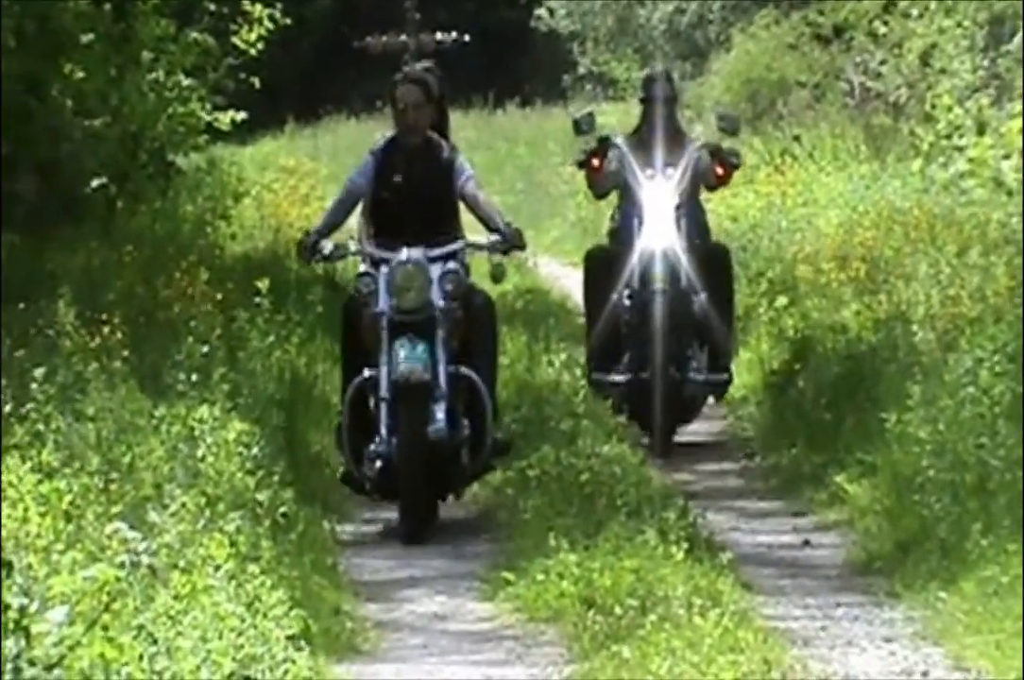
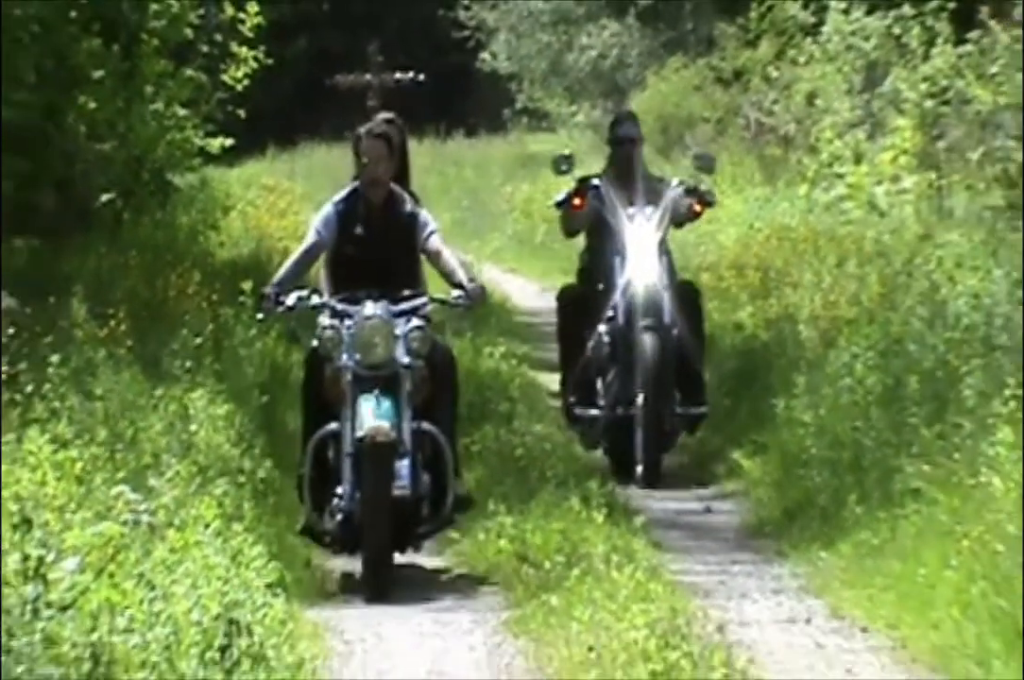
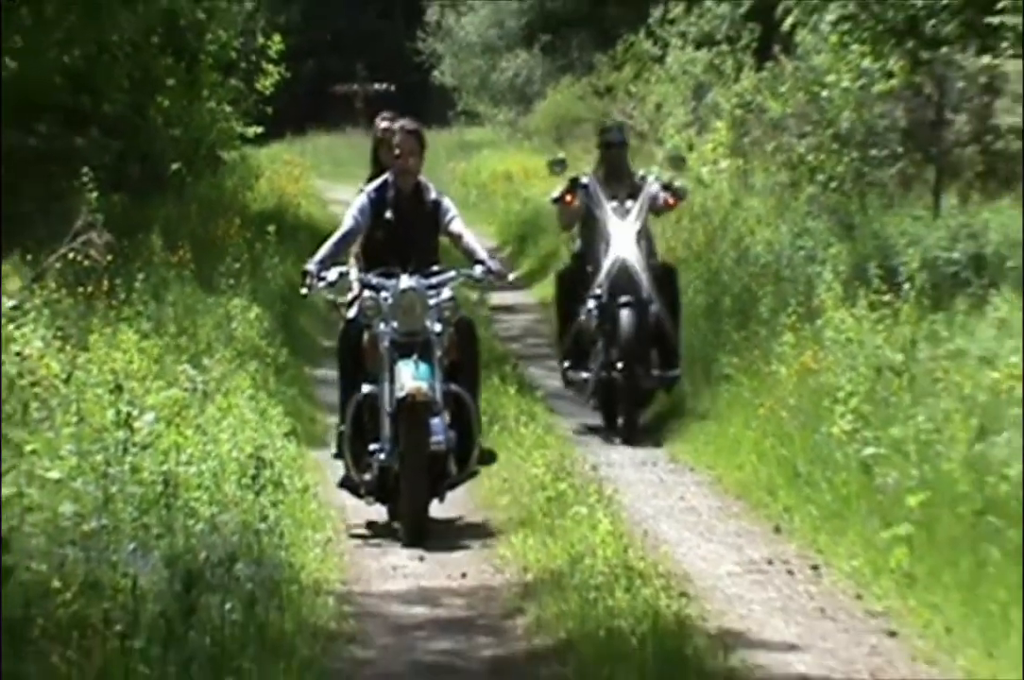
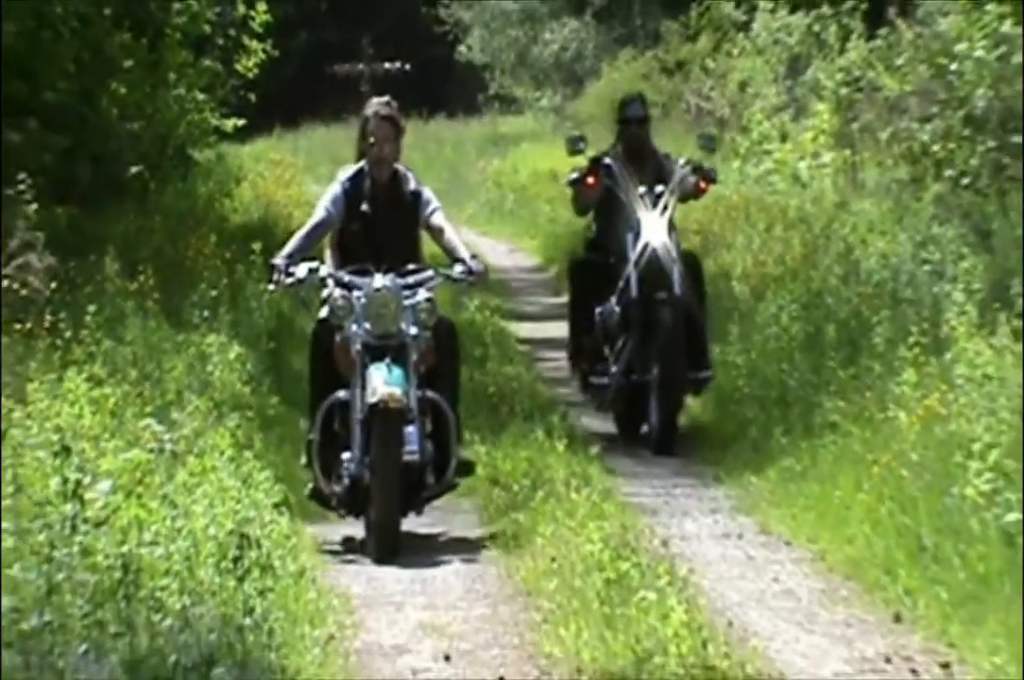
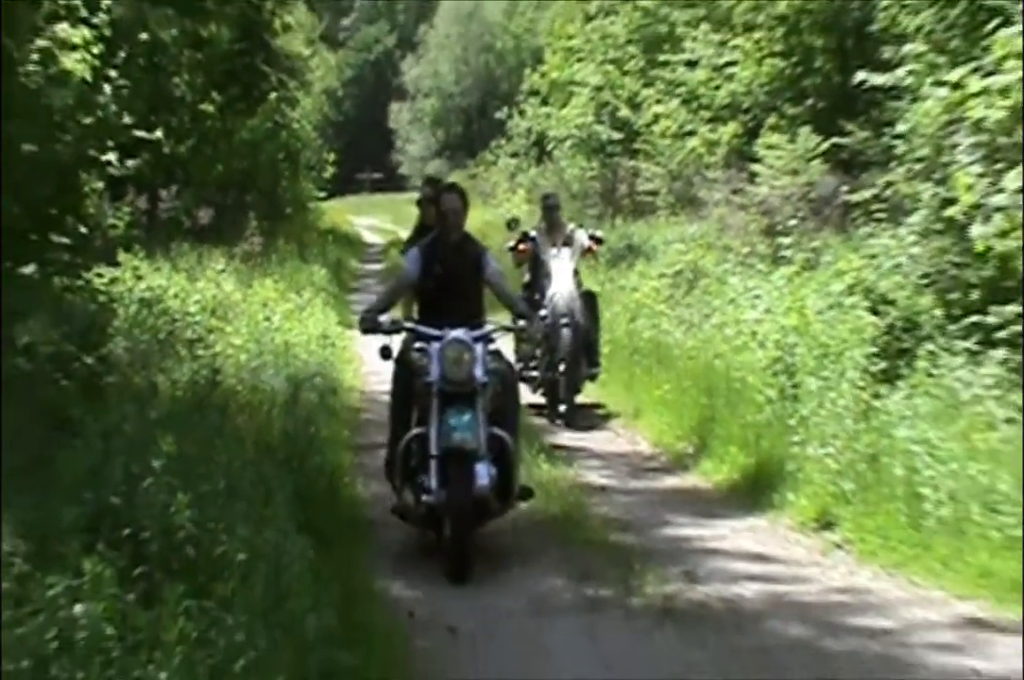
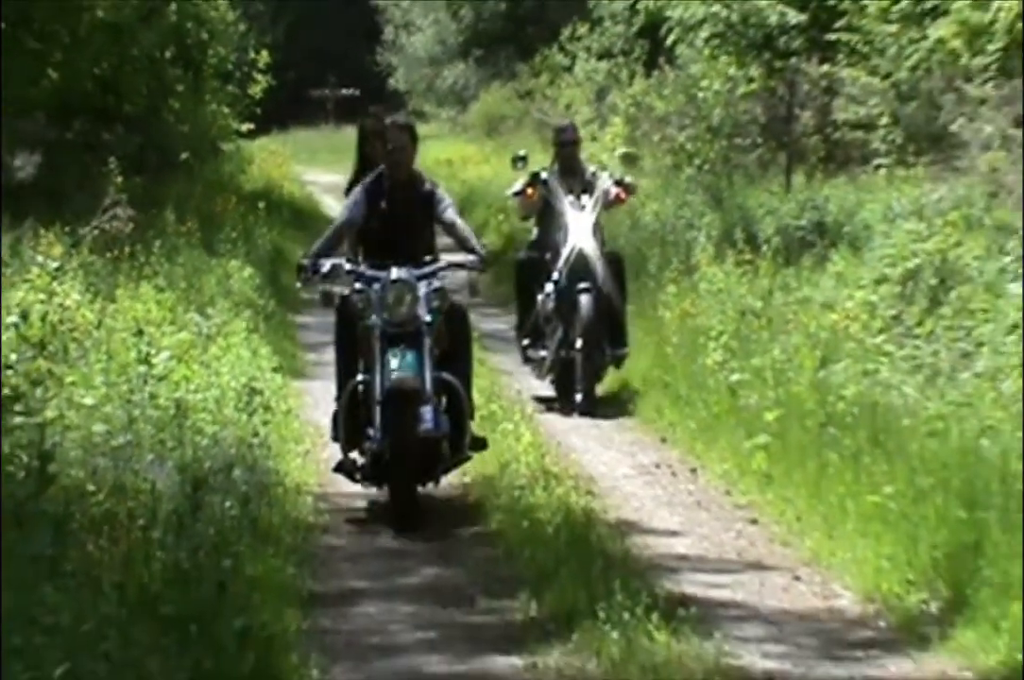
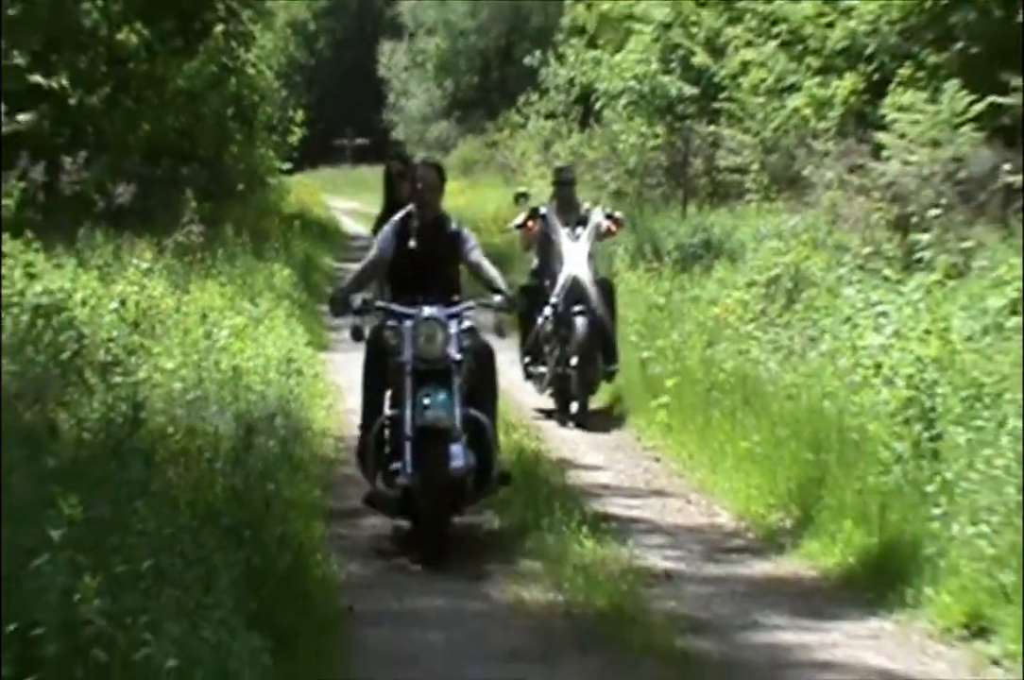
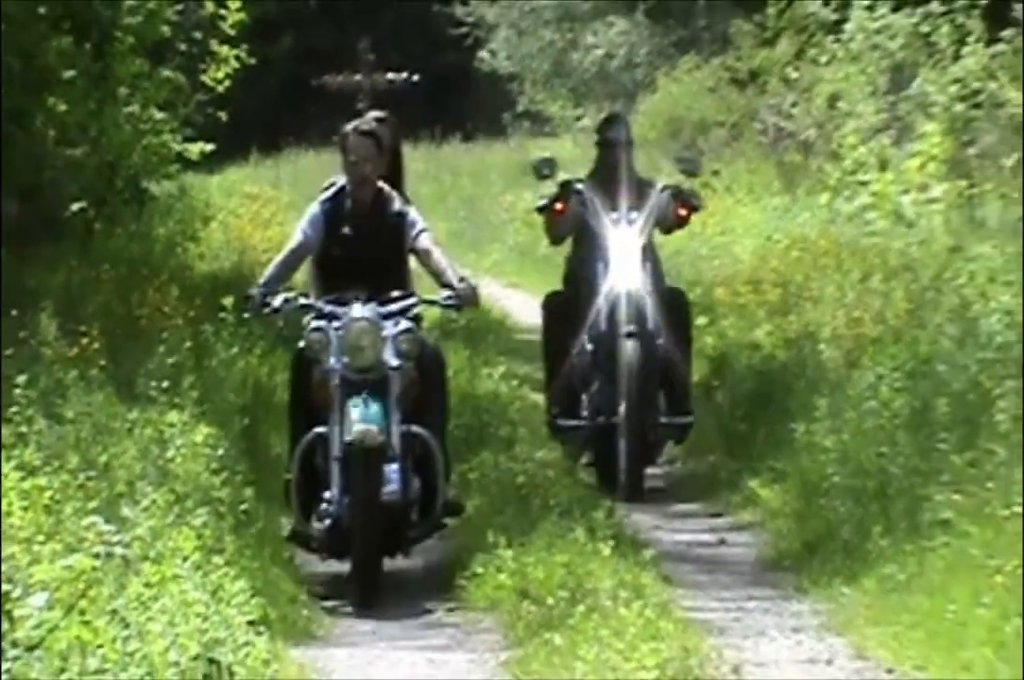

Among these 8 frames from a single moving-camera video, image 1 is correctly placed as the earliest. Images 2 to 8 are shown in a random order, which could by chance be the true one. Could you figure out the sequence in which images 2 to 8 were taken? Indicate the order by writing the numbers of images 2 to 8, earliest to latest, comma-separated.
8, 2, 4, 3, 6, 7, 5
